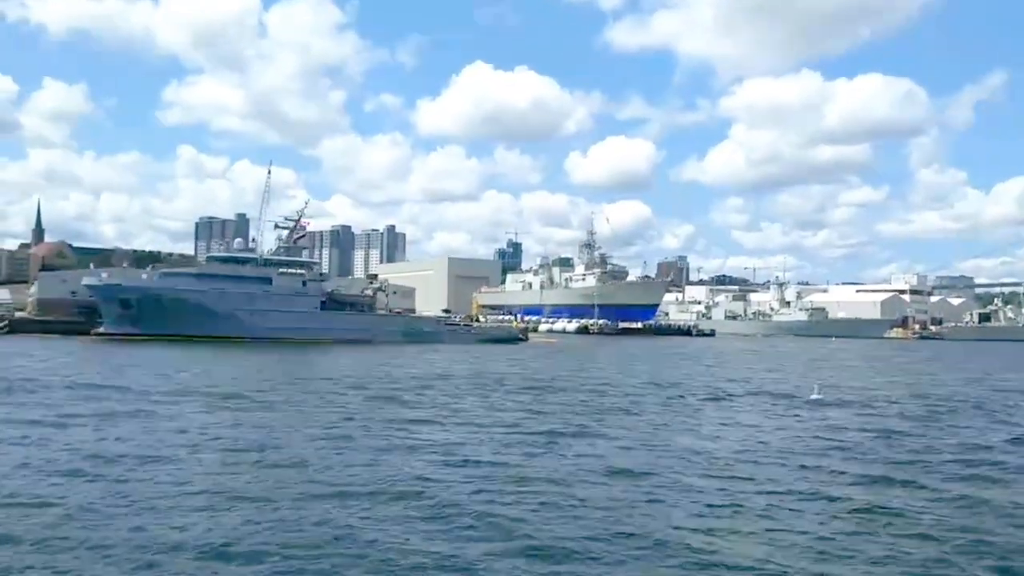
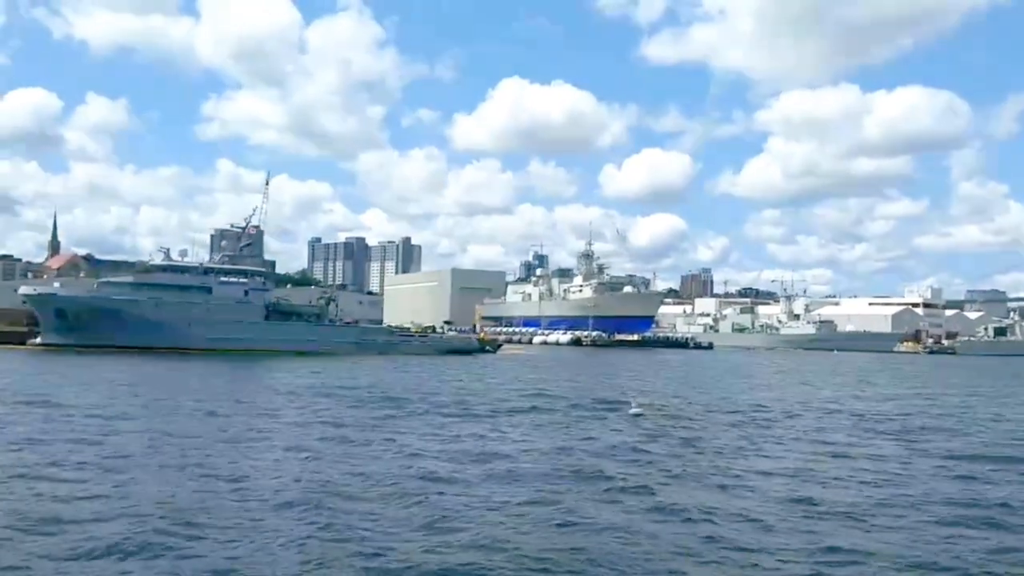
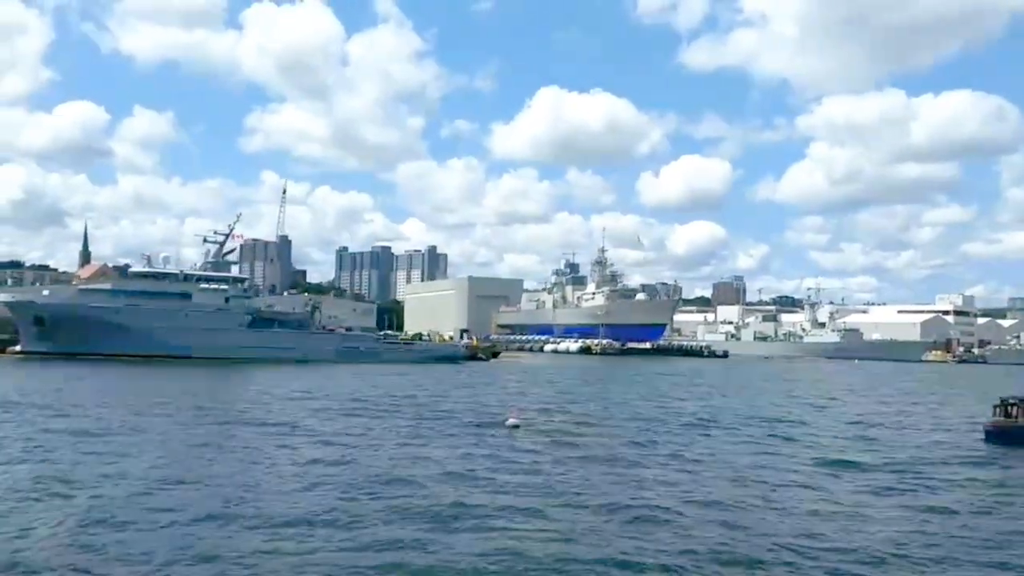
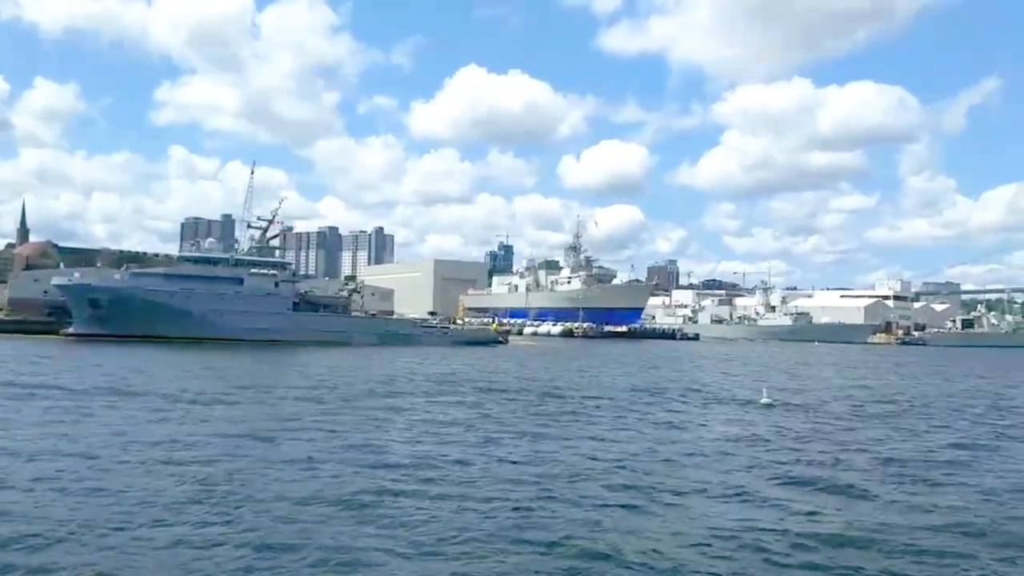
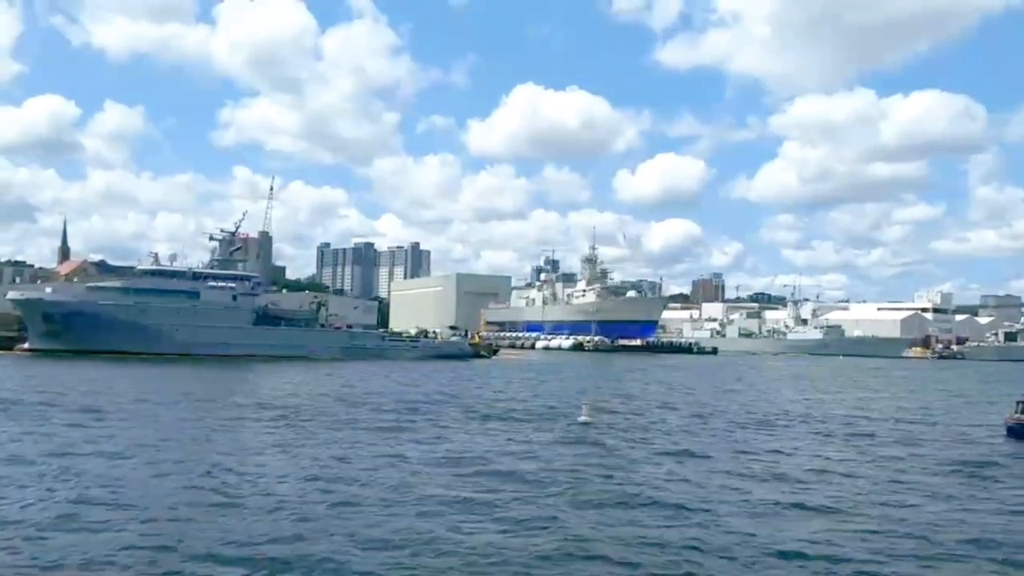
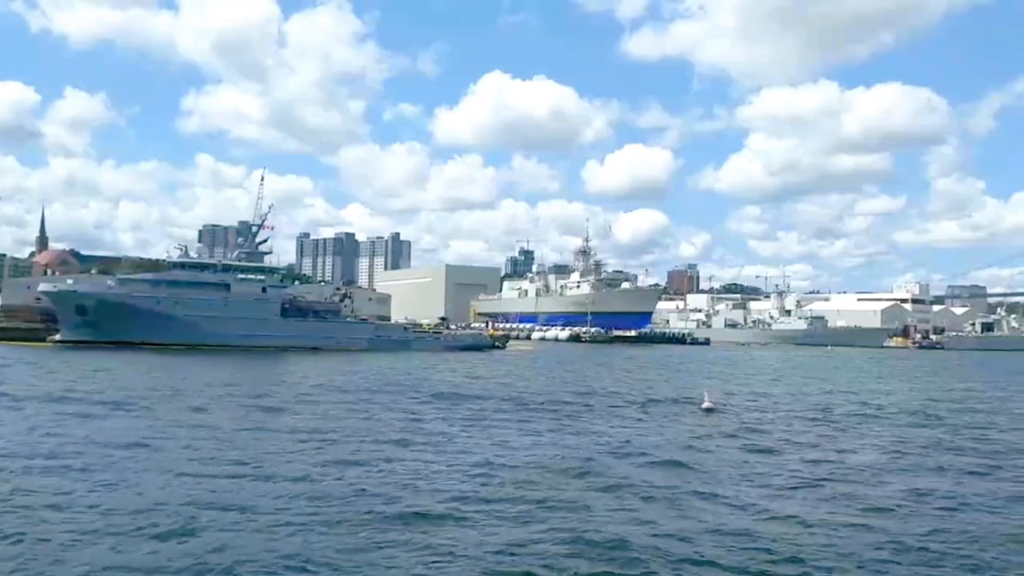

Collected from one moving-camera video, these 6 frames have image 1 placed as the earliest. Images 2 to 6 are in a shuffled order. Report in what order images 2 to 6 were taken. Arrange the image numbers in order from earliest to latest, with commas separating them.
4, 6, 2, 5, 3
